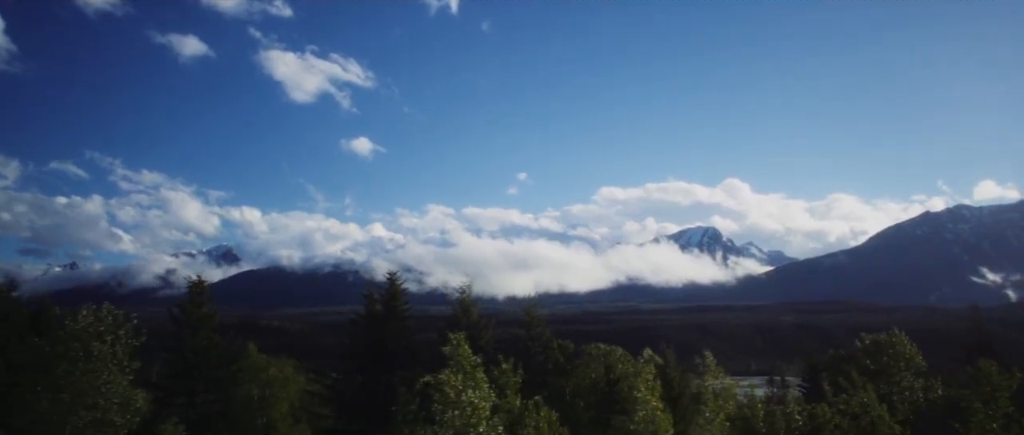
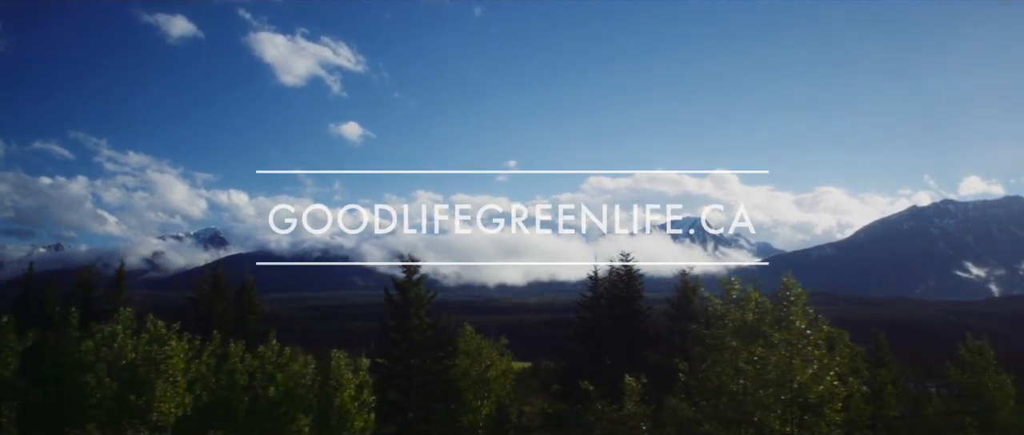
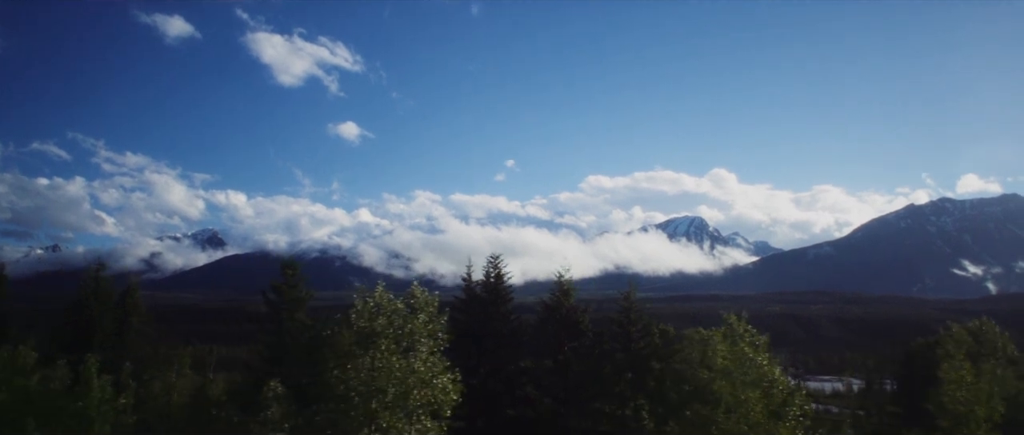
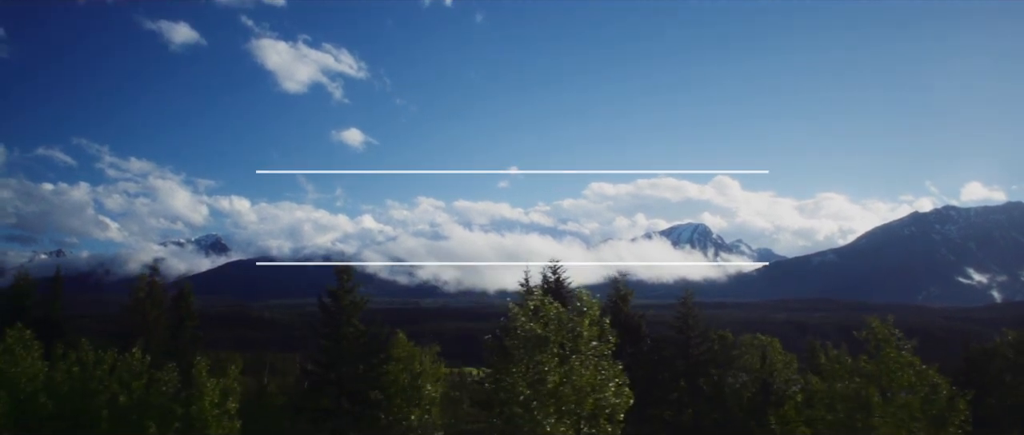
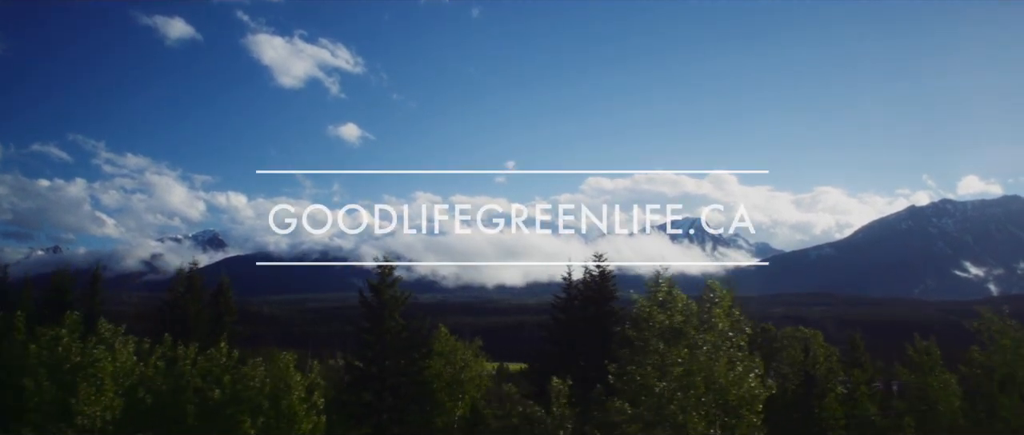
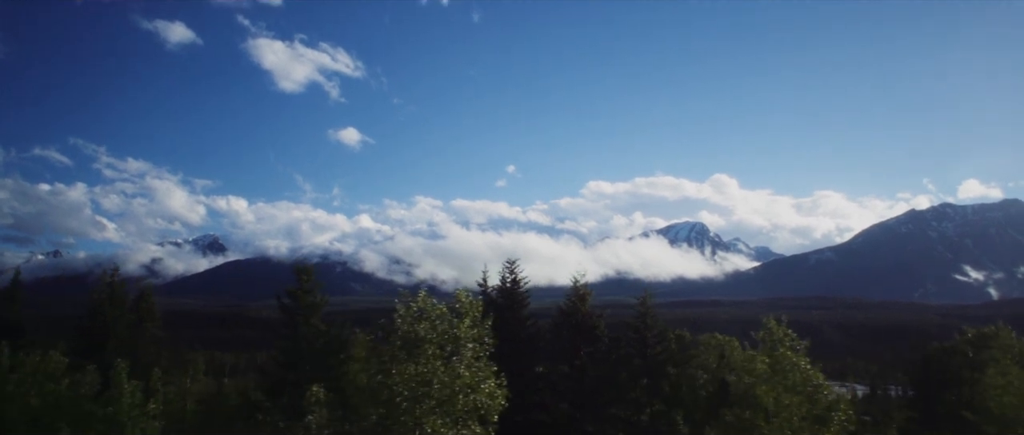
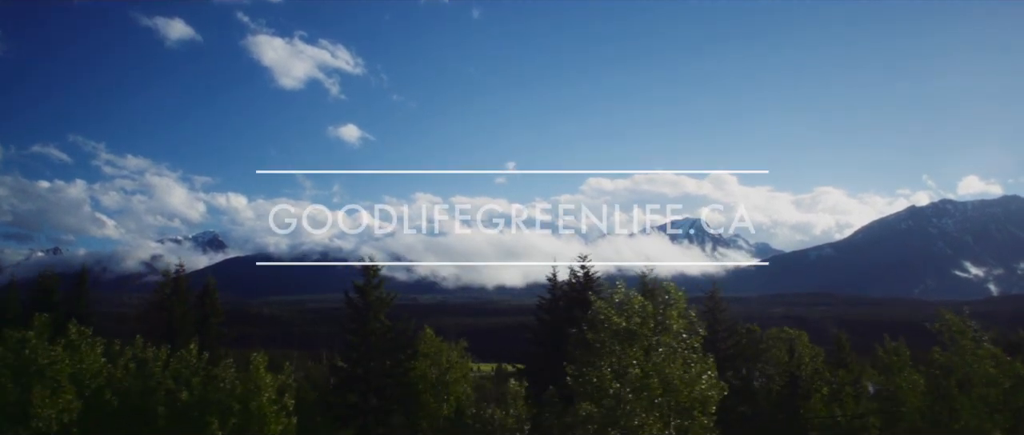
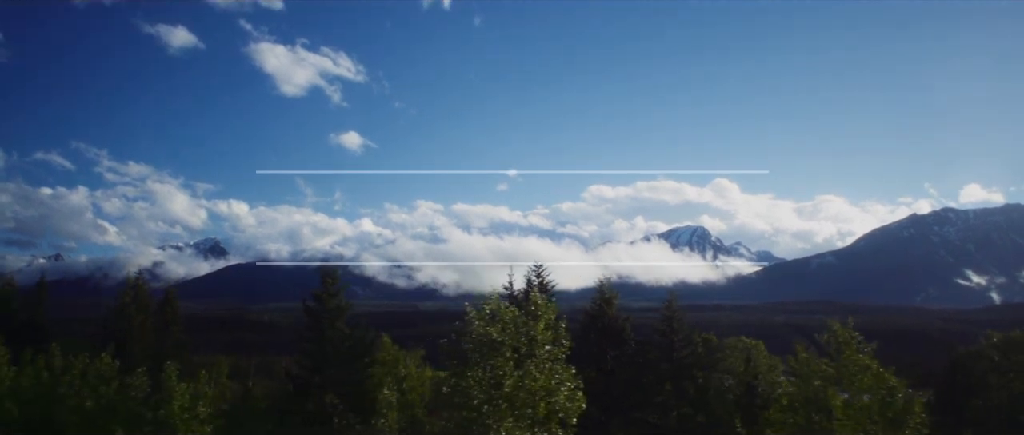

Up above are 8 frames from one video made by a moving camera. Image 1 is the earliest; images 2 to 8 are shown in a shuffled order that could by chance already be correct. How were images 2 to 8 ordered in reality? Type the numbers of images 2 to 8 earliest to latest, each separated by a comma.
3, 6, 8, 4, 7, 5, 2
